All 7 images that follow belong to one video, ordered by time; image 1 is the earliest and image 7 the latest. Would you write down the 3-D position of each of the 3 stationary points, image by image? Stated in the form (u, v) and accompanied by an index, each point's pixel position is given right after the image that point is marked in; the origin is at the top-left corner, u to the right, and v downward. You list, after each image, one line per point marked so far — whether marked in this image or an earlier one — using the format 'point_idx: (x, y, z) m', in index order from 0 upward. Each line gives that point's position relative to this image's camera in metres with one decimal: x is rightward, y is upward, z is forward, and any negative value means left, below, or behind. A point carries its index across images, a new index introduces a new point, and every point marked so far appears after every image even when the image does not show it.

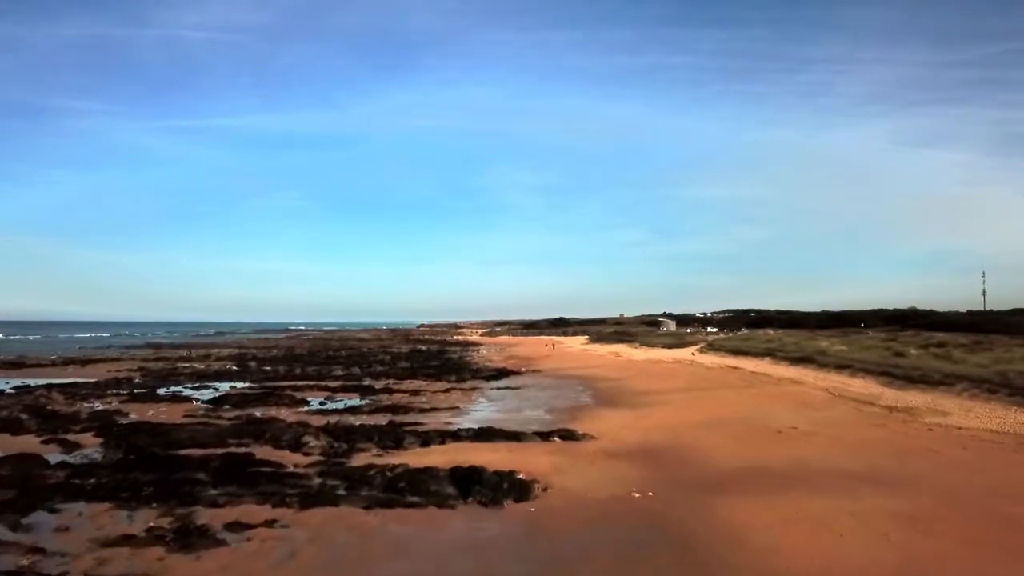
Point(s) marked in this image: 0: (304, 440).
0: (-4.6, -3.3, +14.0) m
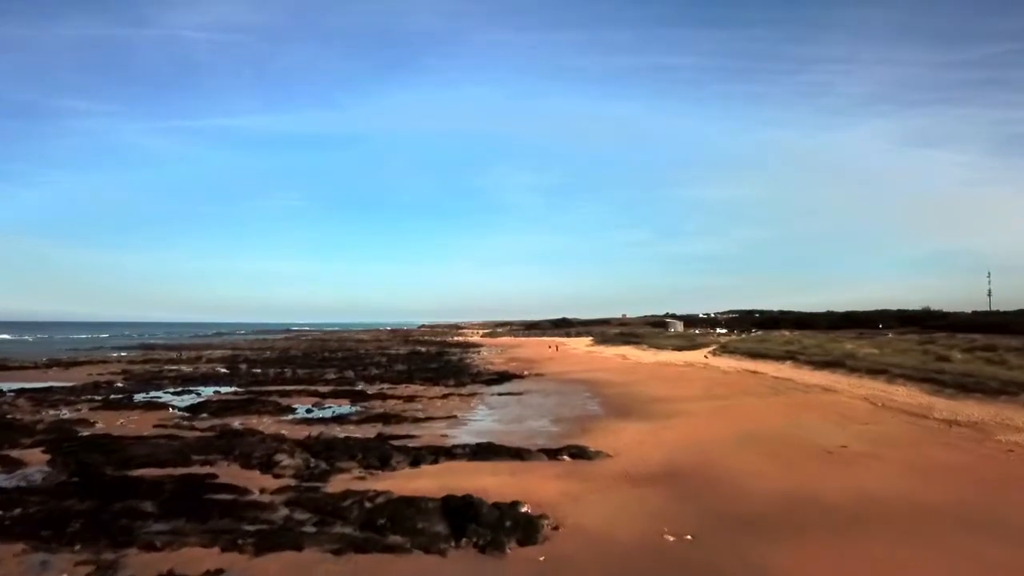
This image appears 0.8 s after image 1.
0: (-4.5, -3.3, +12.3) m
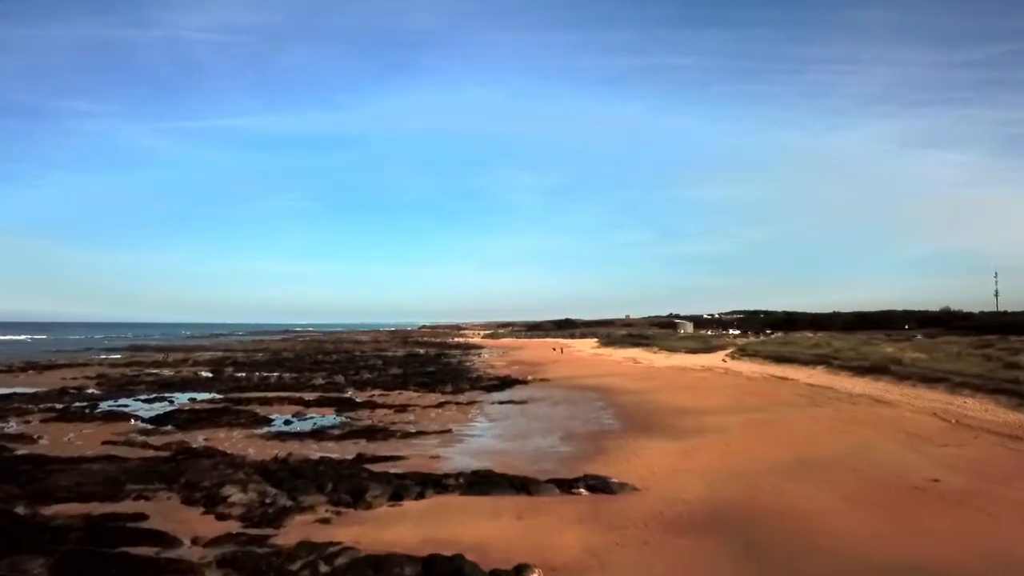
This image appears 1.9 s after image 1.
0: (-4.5, -3.2, +10.0) m
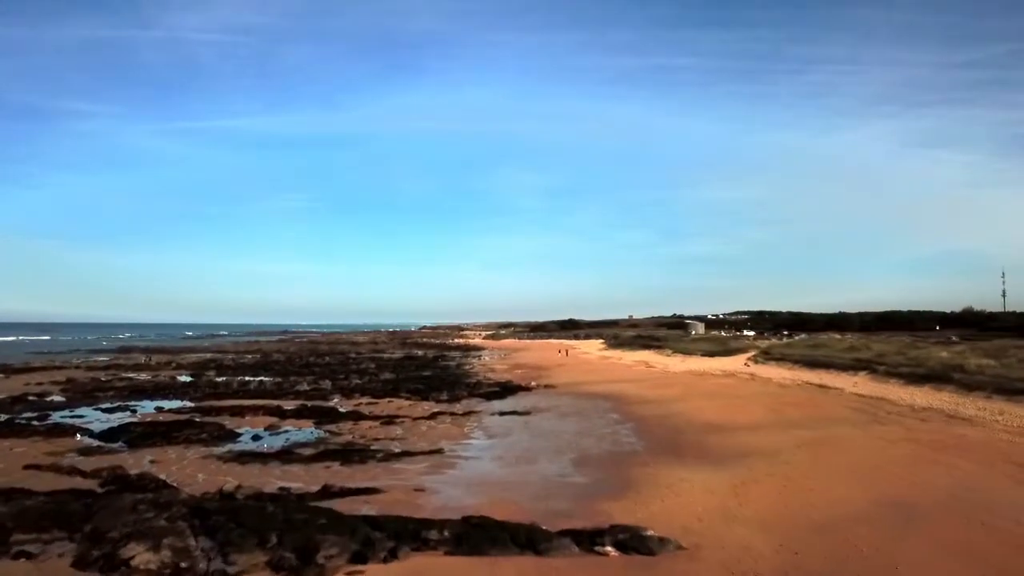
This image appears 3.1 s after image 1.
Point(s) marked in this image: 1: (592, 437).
0: (-4.4, -3.0, +7.5) m
1: (+1.9, -3.5, +14.9) m
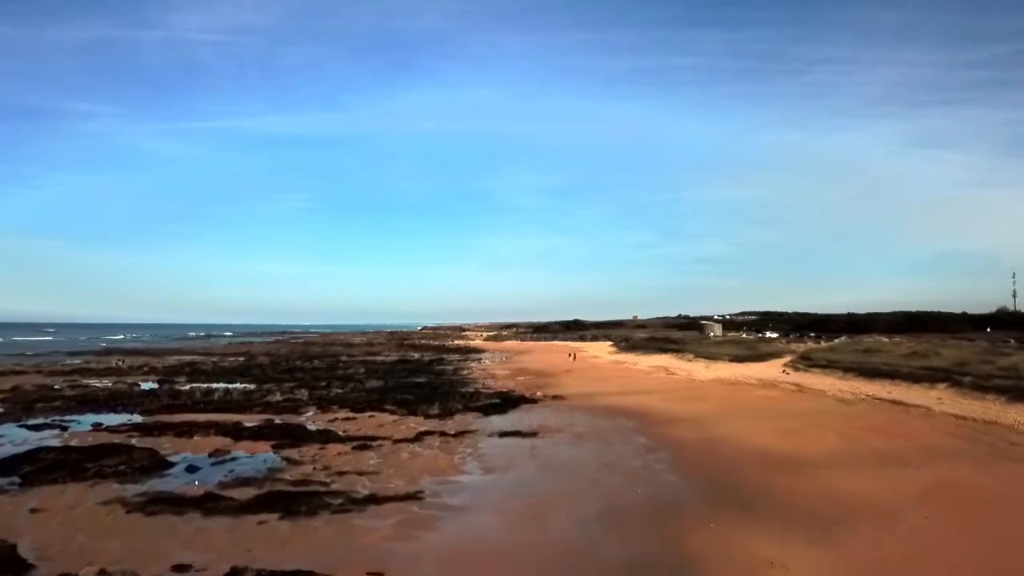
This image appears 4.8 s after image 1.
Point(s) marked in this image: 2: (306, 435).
0: (-4.4, -2.9, +4.0) m
1: (+1.9, -3.3, +11.4) m
2: (-5.4, -3.8, +16.7) m
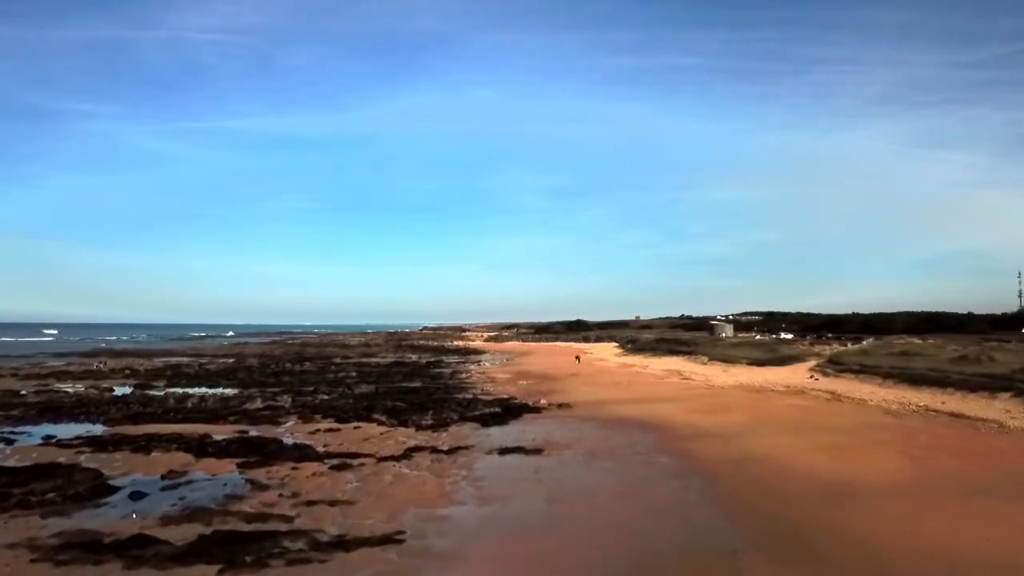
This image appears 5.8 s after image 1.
0: (-4.4, -2.8, +2.0) m
1: (+1.9, -3.2, +9.4) m
2: (-5.3, -3.7, +14.7) m
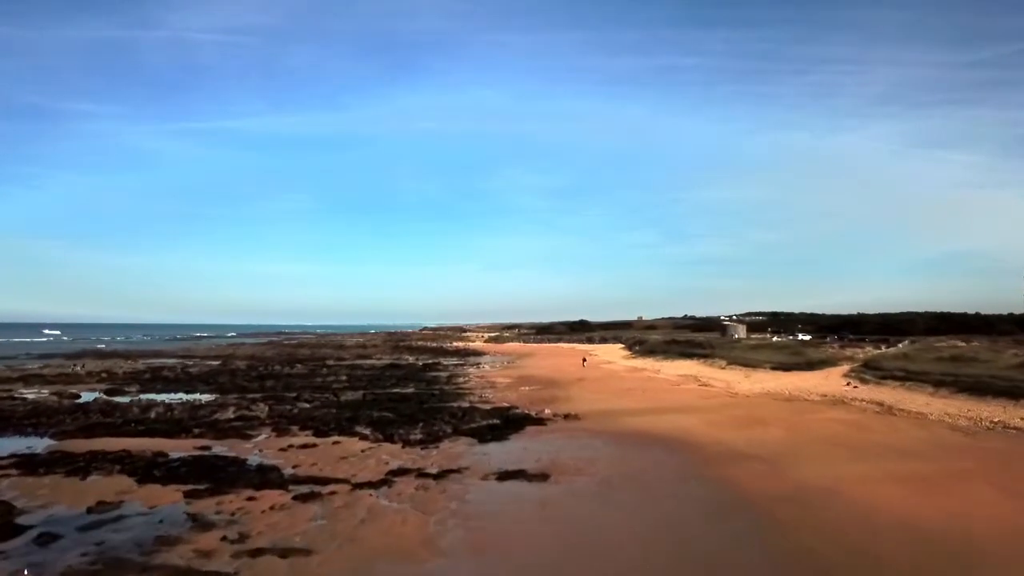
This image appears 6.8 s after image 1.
0: (-4.4, -2.7, -0.2) m
1: (+1.9, -3.1, +7.2) m
2: (-5.3, -3.6, +12.5) m
